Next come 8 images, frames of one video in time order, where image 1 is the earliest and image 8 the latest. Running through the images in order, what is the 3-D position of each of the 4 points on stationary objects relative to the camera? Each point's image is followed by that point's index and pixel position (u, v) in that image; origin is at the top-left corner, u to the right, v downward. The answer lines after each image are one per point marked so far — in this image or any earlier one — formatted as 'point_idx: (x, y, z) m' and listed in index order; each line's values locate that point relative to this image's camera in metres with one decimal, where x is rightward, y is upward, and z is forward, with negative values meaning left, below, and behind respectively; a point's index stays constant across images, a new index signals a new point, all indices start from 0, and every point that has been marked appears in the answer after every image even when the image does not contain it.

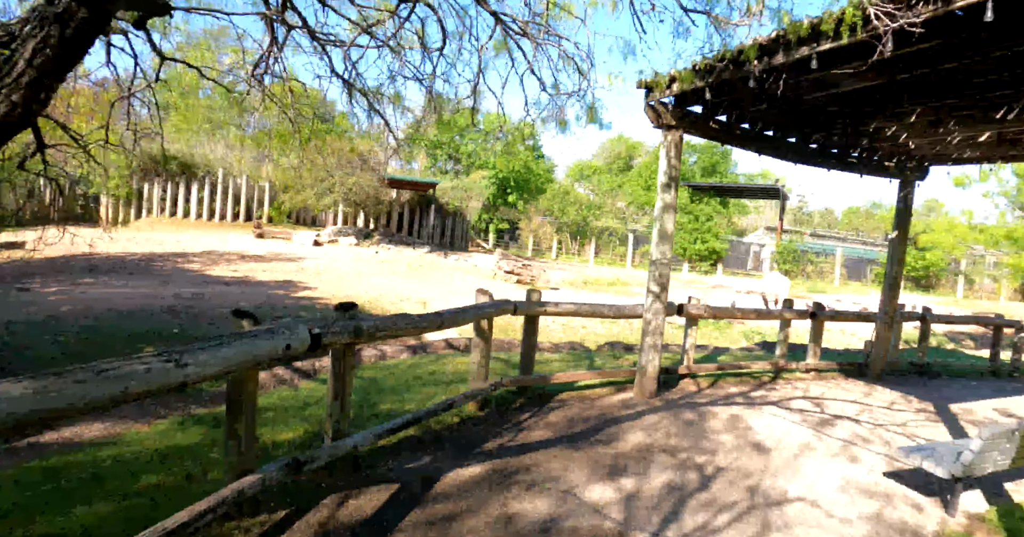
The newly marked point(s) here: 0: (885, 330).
0: (+4.4, -0.7, +6.3) m
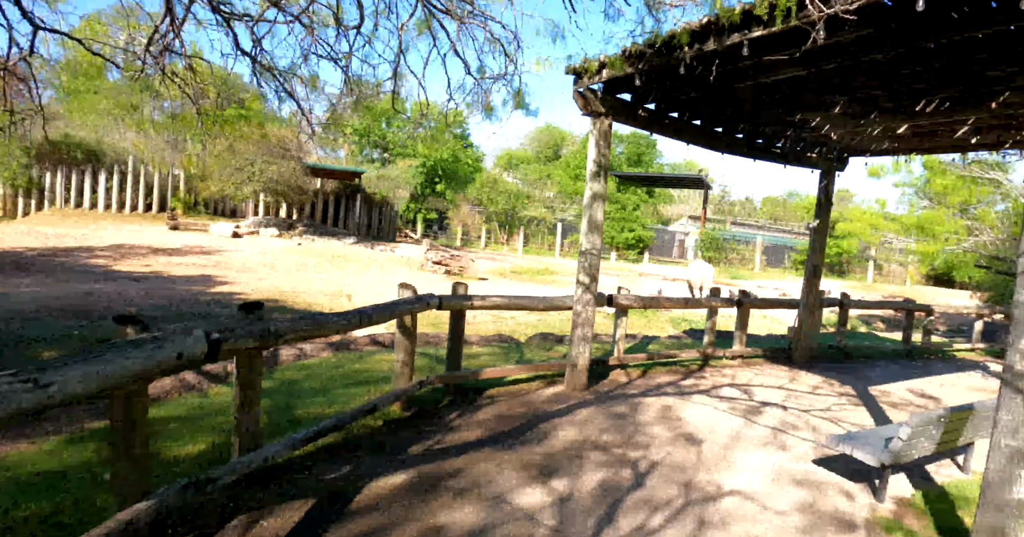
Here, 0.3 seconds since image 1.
0: (+3.6, -0.6, +6.6) m
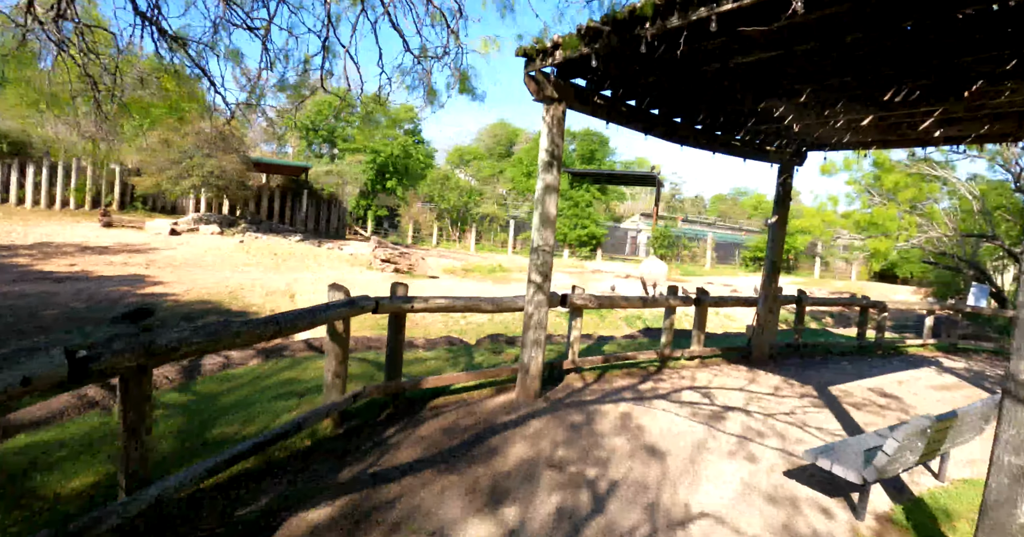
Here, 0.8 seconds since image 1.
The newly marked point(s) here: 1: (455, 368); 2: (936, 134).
0: (+3.0, -0.6, +6.4) m
1: (-0.6, -1.0, +5.3) m
2: (+3.8, +1.2, +4.8) m
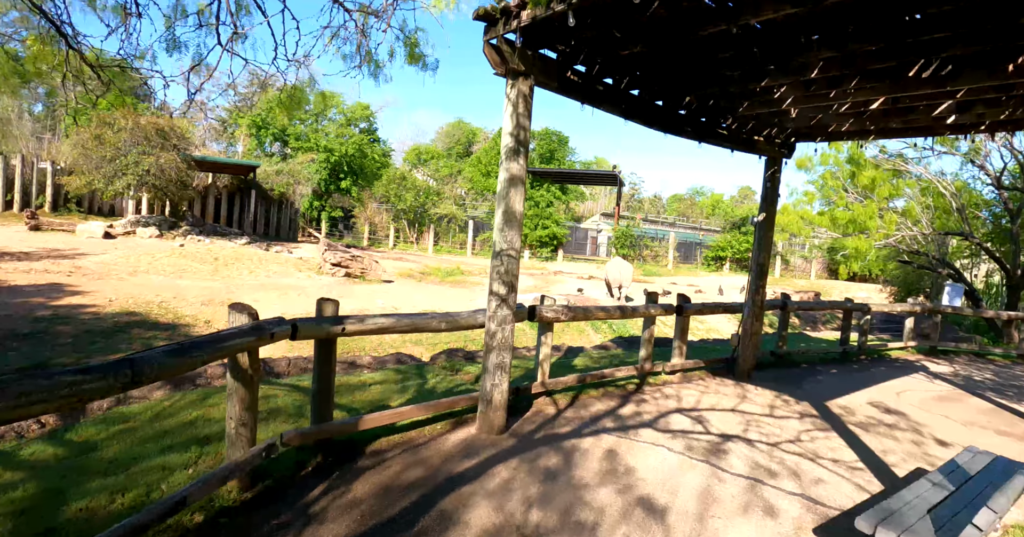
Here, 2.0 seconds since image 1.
0: (+2.6, -0.6, +5.8) m
1: (-0.9, -1.0, +4.4) m
2: (+3.4, +1.2, +4.2) m
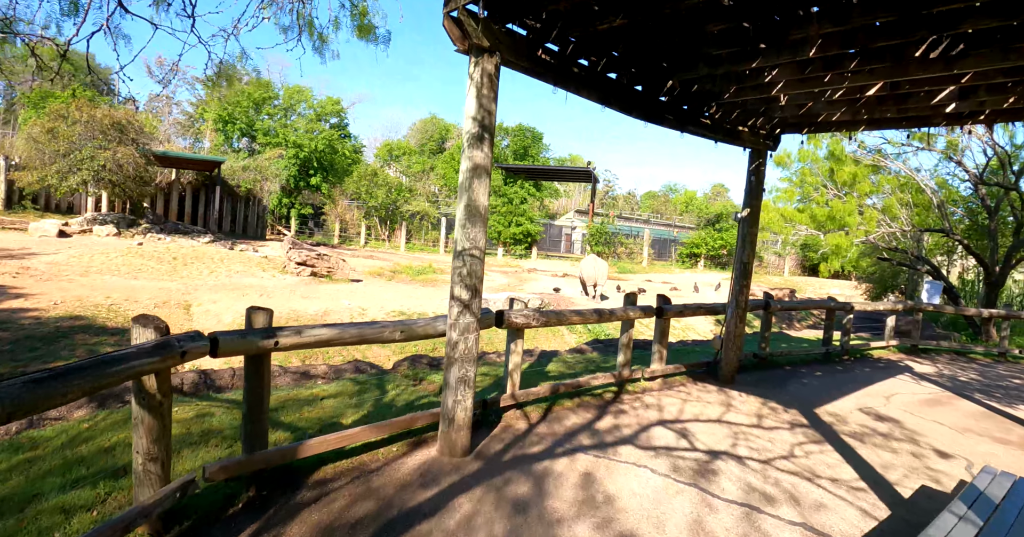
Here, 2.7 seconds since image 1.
0: (+2.3, -0.6, +5.5) m
1: (-1.1, -1.0, +4.0) m
2: (+3.2, +1.2, +4.0) m
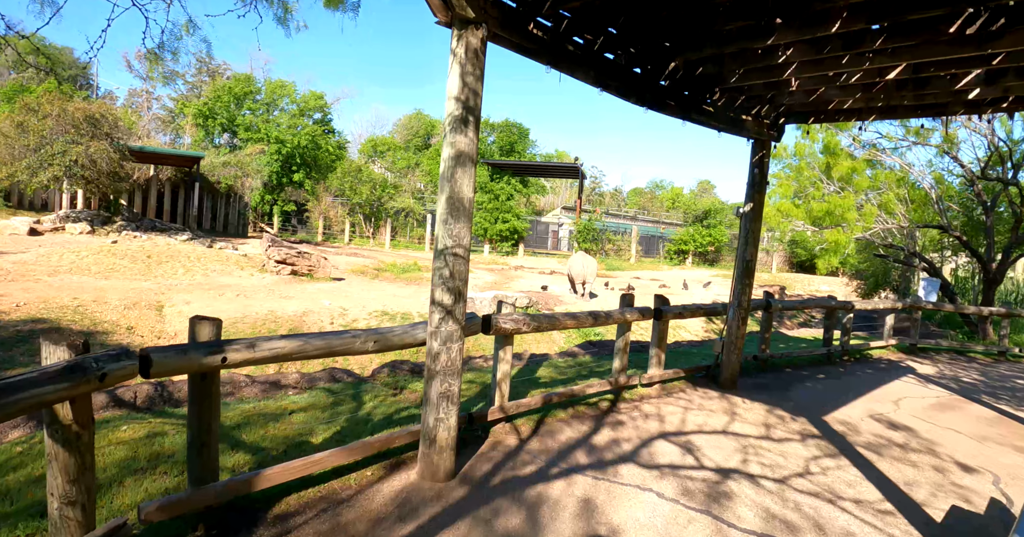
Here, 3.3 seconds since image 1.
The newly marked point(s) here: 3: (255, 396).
0: (+2.2, -0.6, +5.2) m
1: (-1.2, -1.1, +3.6) m
2: (+3.1, +1.2, +3.7) m
3: (-2.0, -1.0, +4.3) m
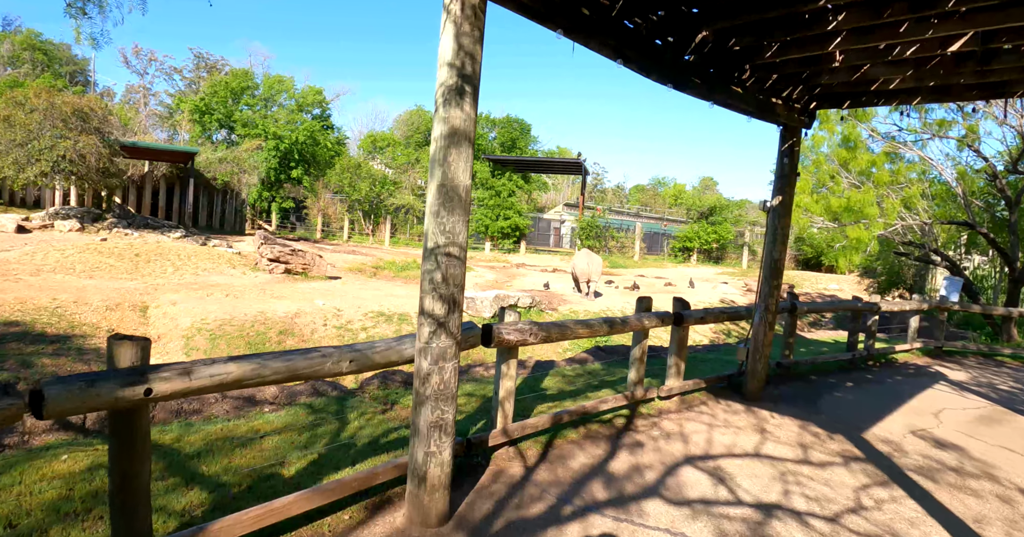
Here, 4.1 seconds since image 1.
0: (+2.2, -0.6, +4.7) m
1: (-1.2, -1.1, +3.1) m
2: (+3.1, +1.2, +3.2) m
3: (-2.0, -1.0, +3.8) m
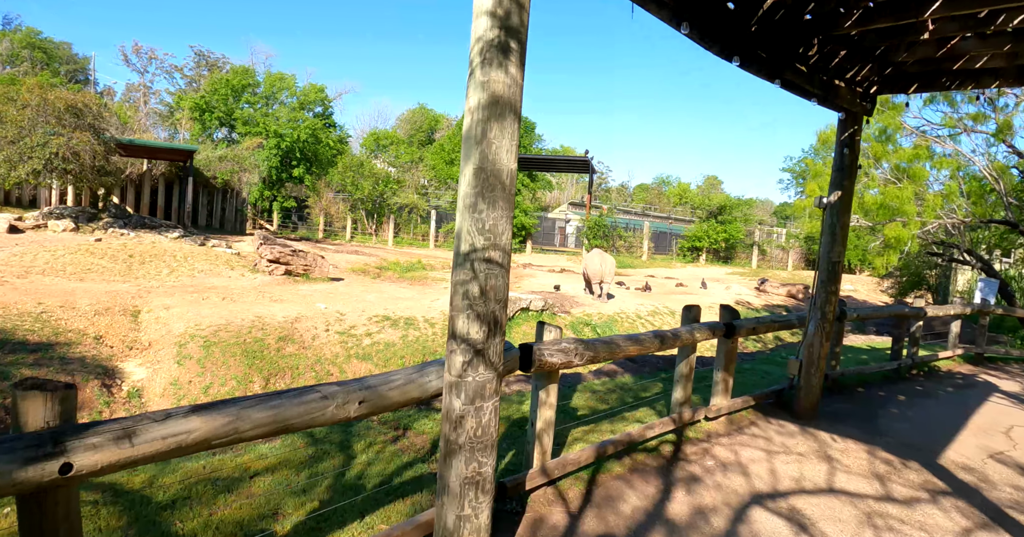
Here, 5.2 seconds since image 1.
0: (+2.4, -0.6, +4.2) m
1: (-1.0, -1.1, +2.6) m
2: (+3.3, +1.1, +2.6) m
3: (-1.8, -1.1, +3.3) m
